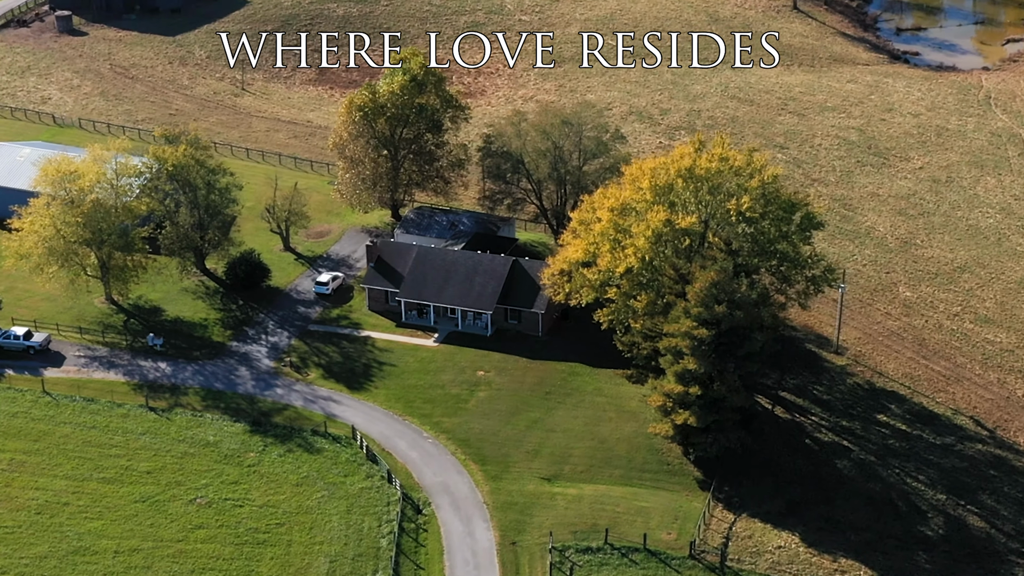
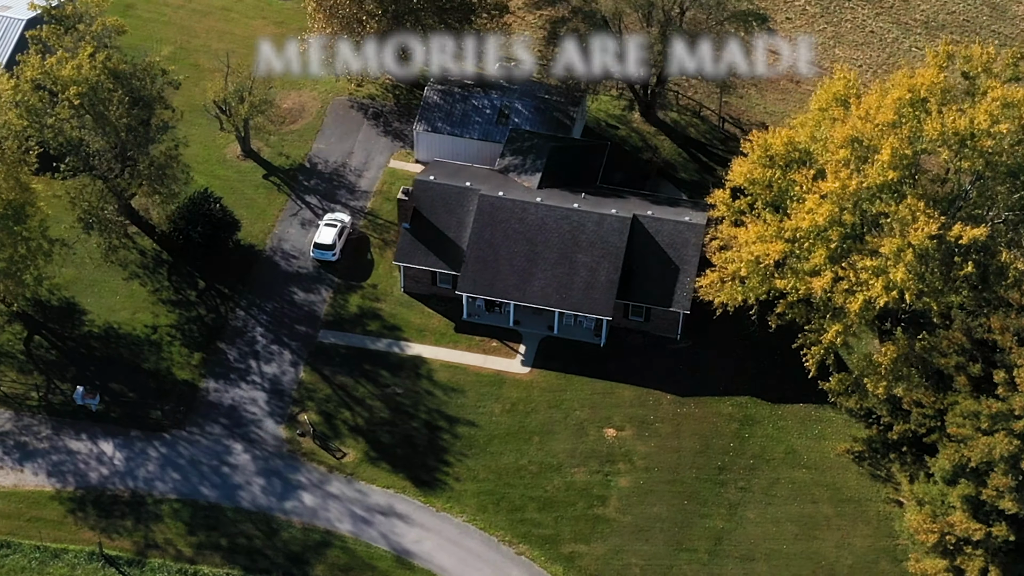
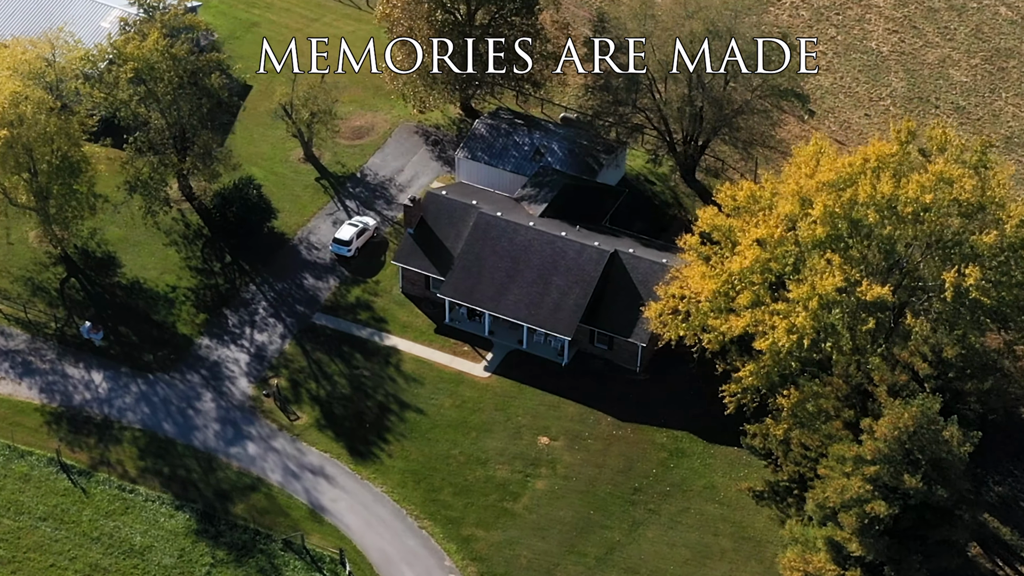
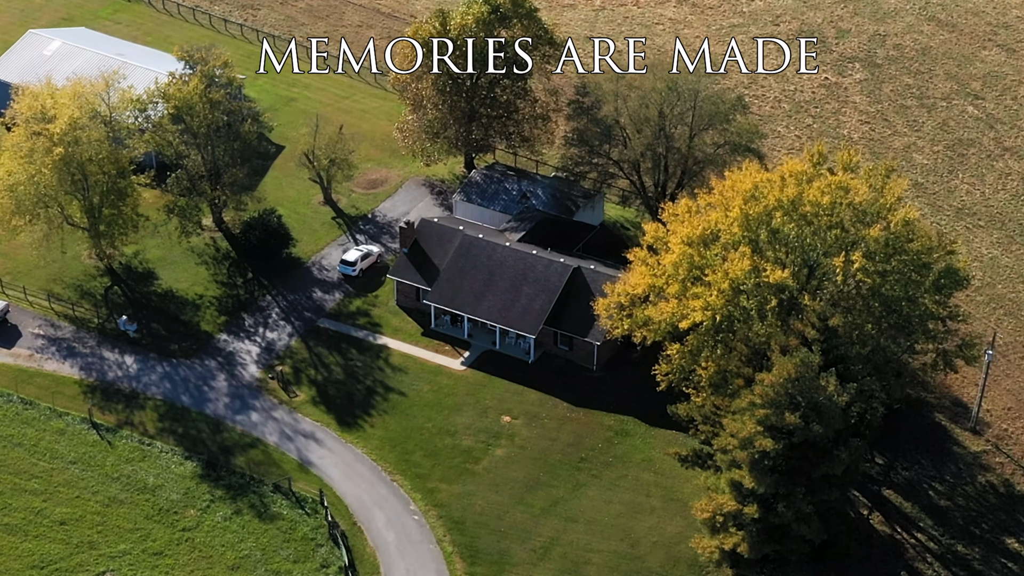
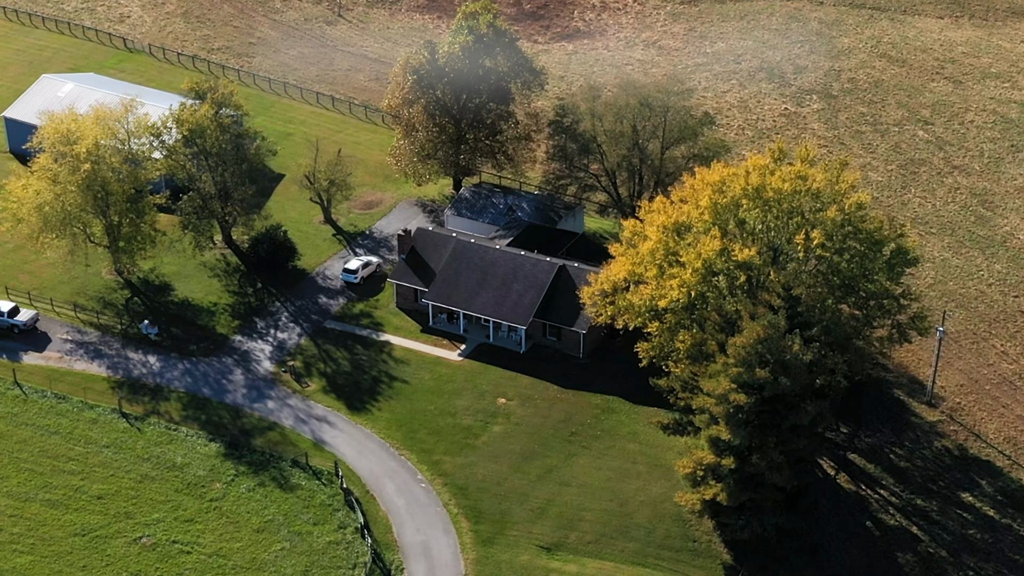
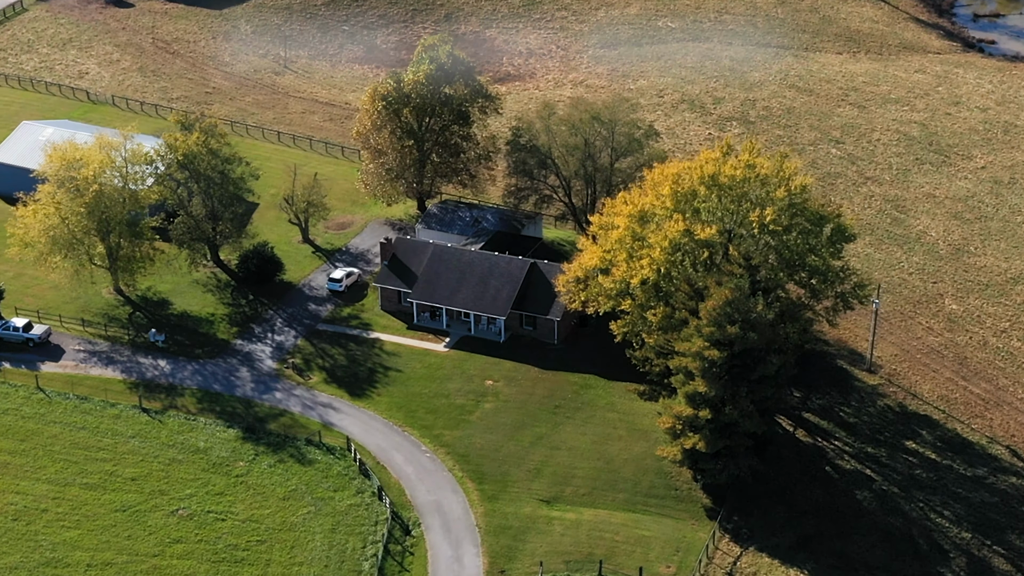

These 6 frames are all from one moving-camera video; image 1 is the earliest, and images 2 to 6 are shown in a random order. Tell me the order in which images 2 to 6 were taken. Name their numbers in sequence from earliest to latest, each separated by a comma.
6, 5, 4, 3, 2
